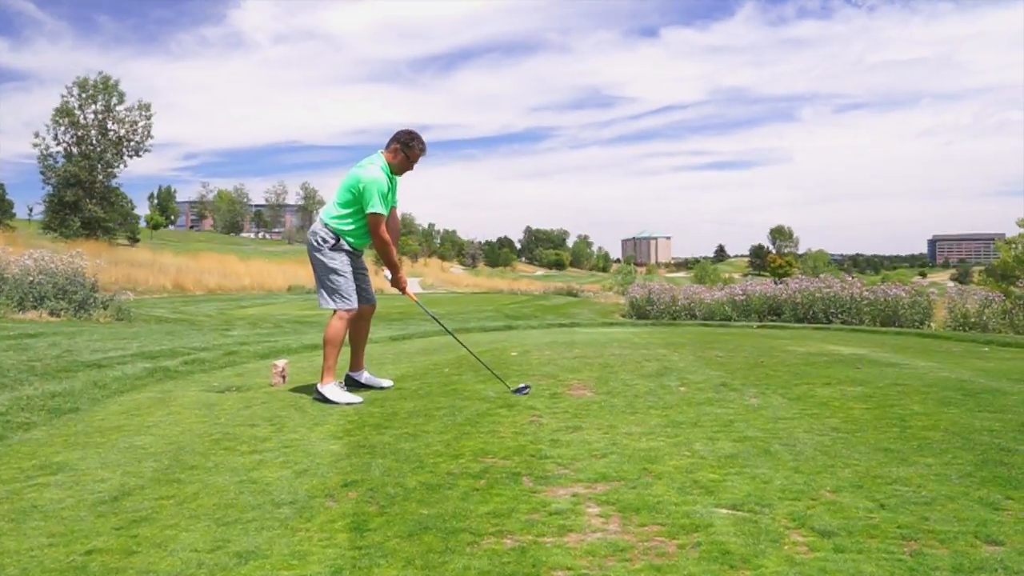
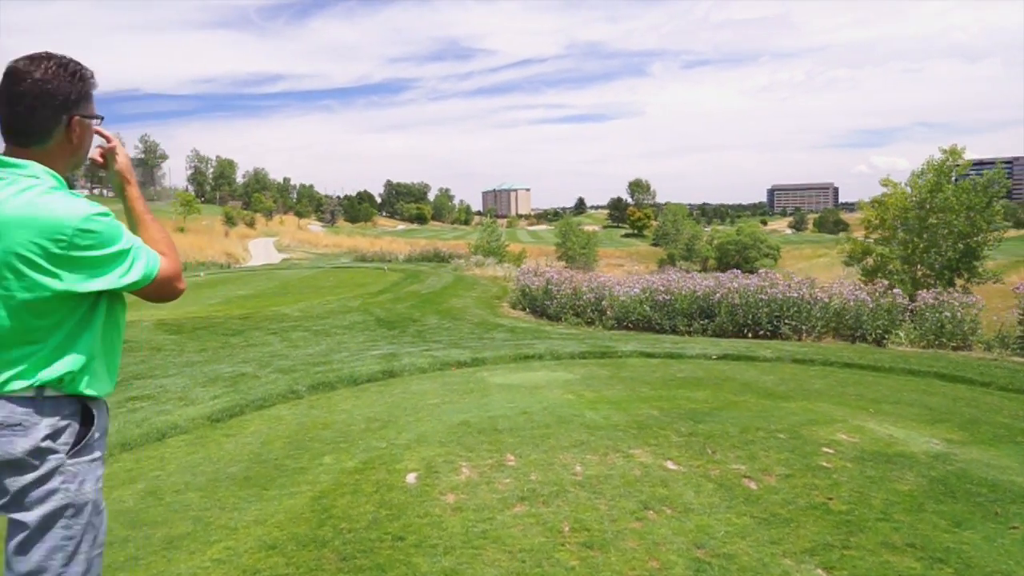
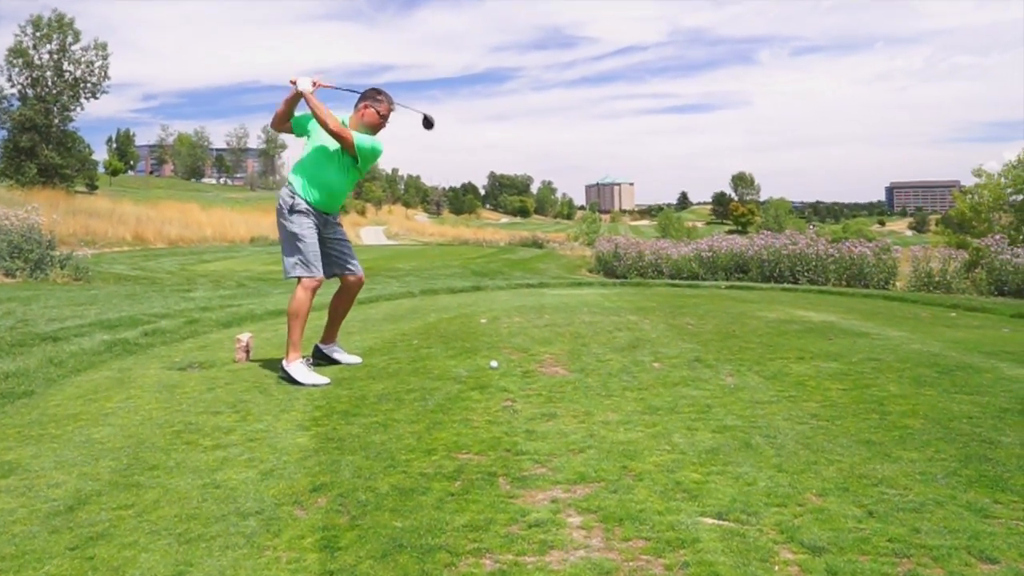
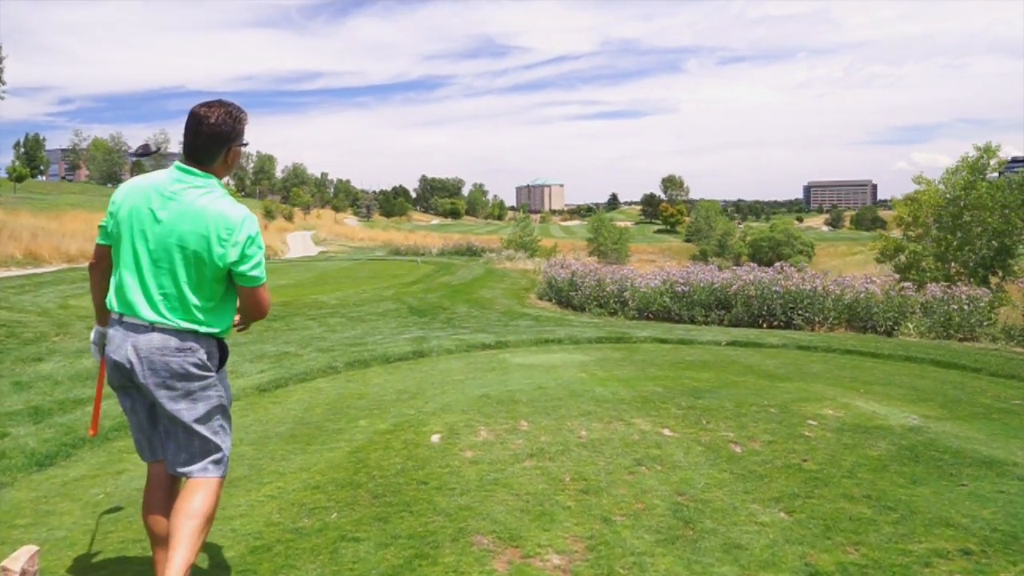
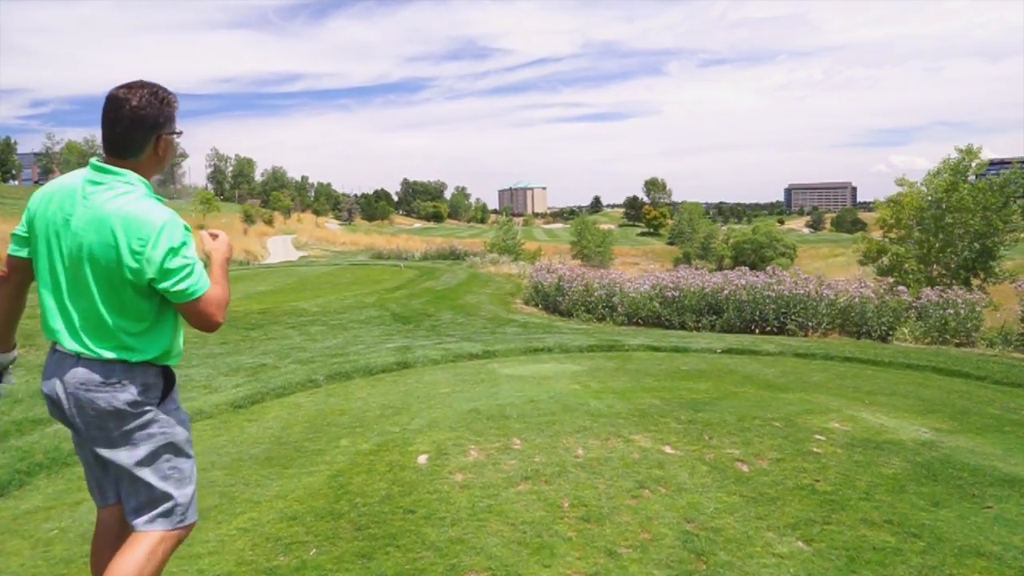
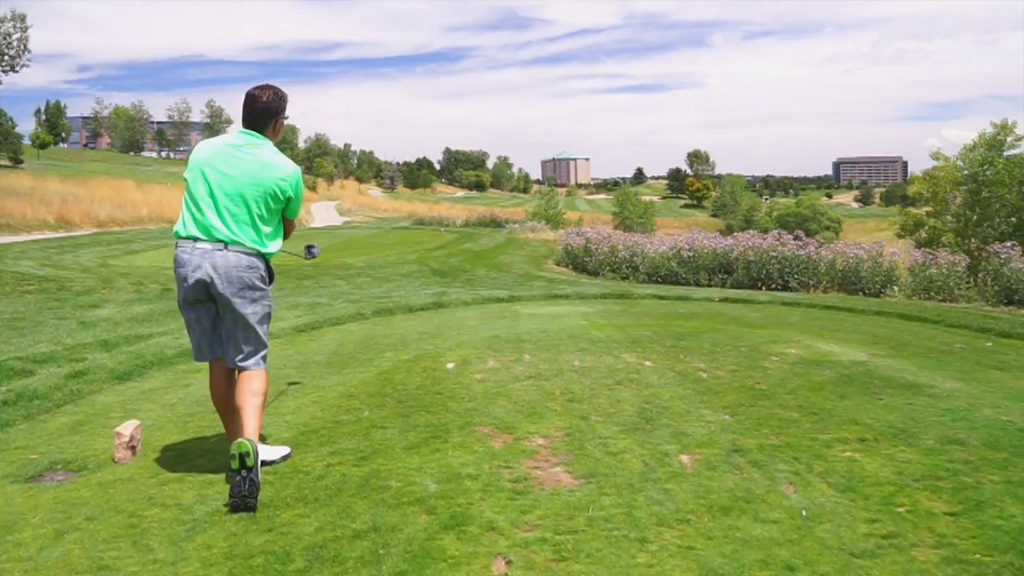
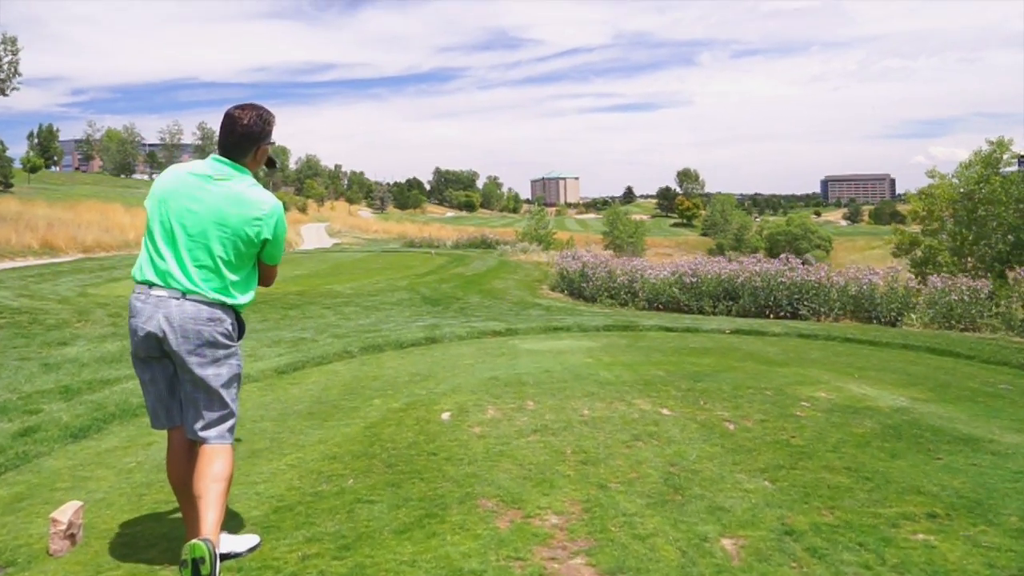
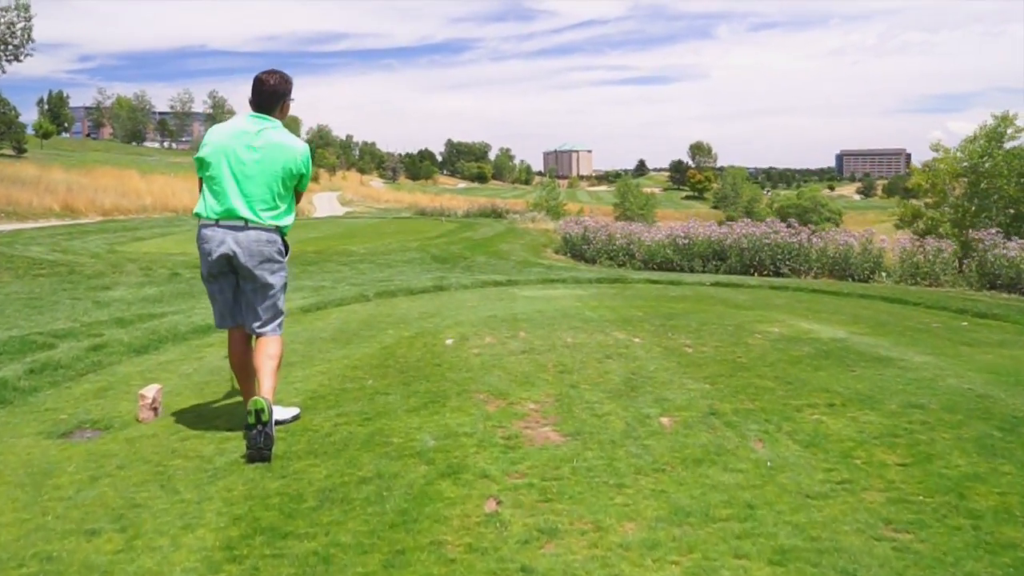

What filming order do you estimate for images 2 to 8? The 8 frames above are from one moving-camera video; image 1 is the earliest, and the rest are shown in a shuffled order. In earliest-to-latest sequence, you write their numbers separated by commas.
3, 8, 6, 7, 4, 5, 2
